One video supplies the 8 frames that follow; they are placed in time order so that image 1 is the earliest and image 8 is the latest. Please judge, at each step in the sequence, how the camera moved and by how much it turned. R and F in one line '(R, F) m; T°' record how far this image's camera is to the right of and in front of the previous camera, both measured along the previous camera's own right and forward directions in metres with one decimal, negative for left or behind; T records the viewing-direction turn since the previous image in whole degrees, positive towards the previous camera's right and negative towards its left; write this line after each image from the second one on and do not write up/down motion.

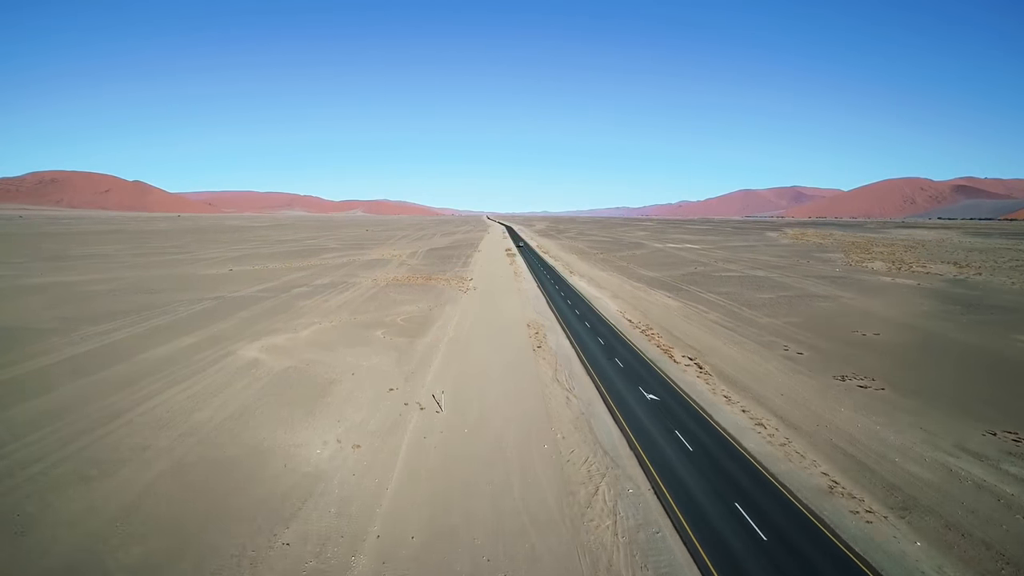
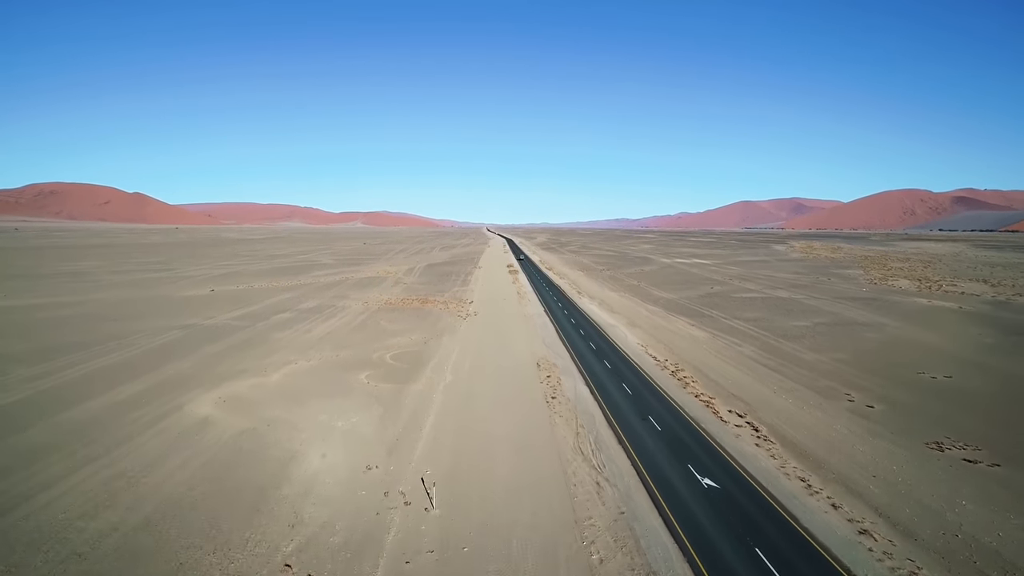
(-0.3, +3.1) m; 0°
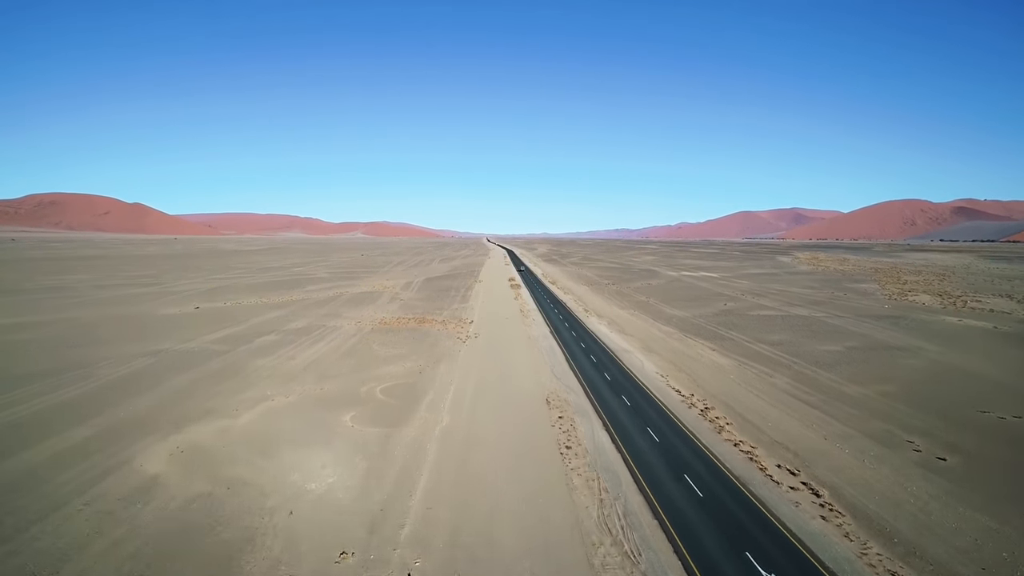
(-0.2, +2.2) m; 0°
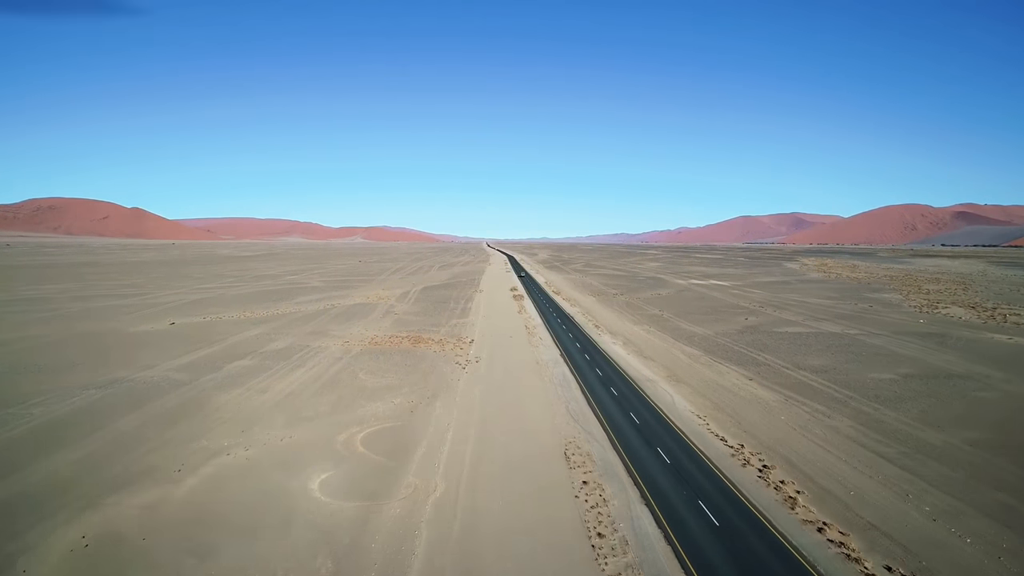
(-0.4, +3.2) m; 0°
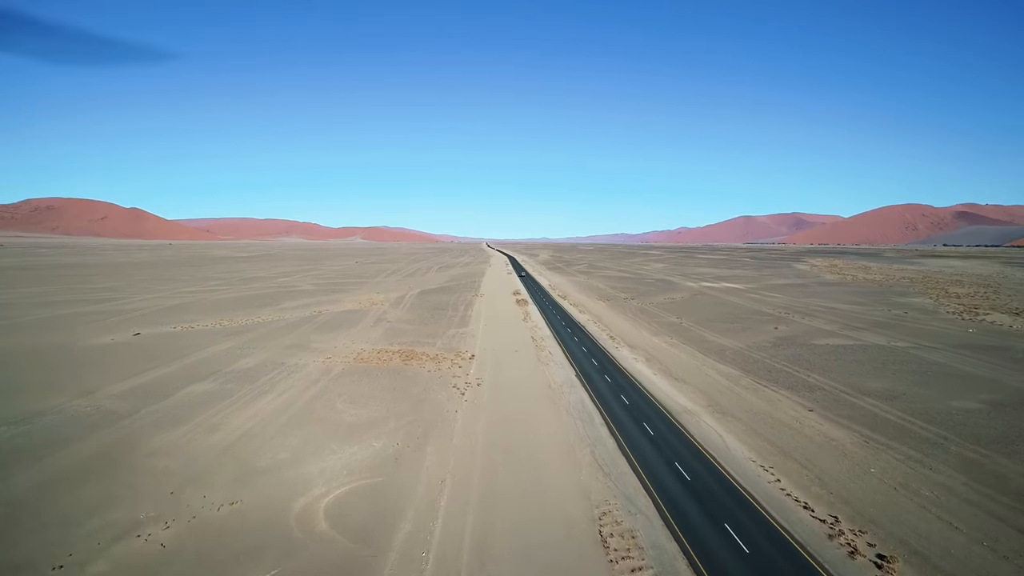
(-0.4, +3.7) m; 0°
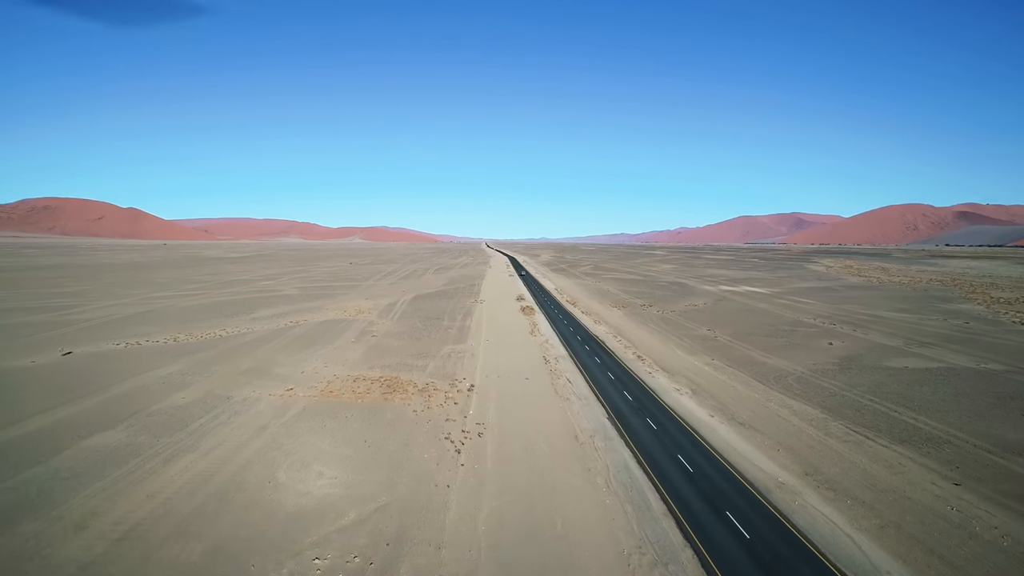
(-0.5, +5.4) m; 0°
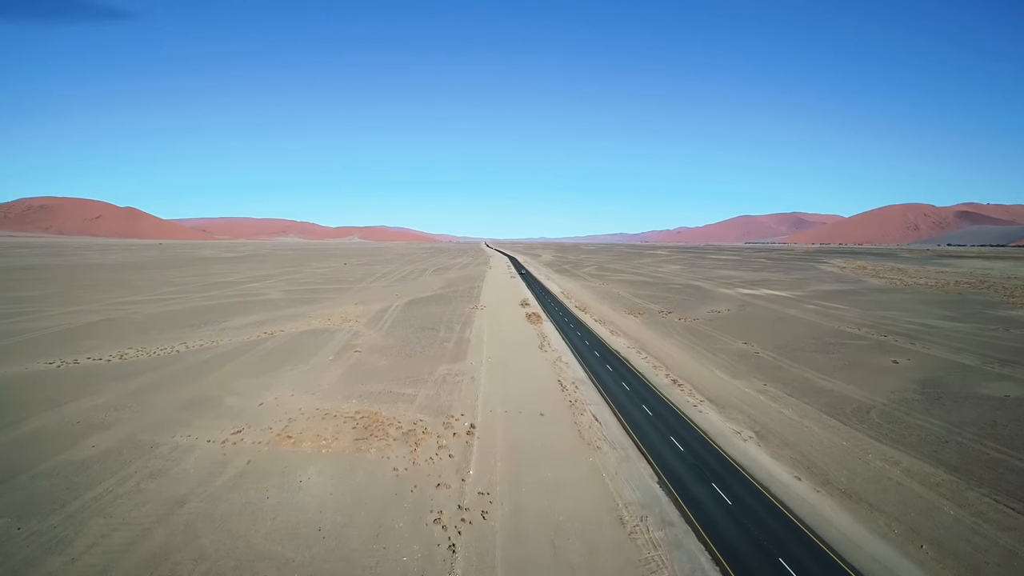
(-0.5, +4.6) m; 0°
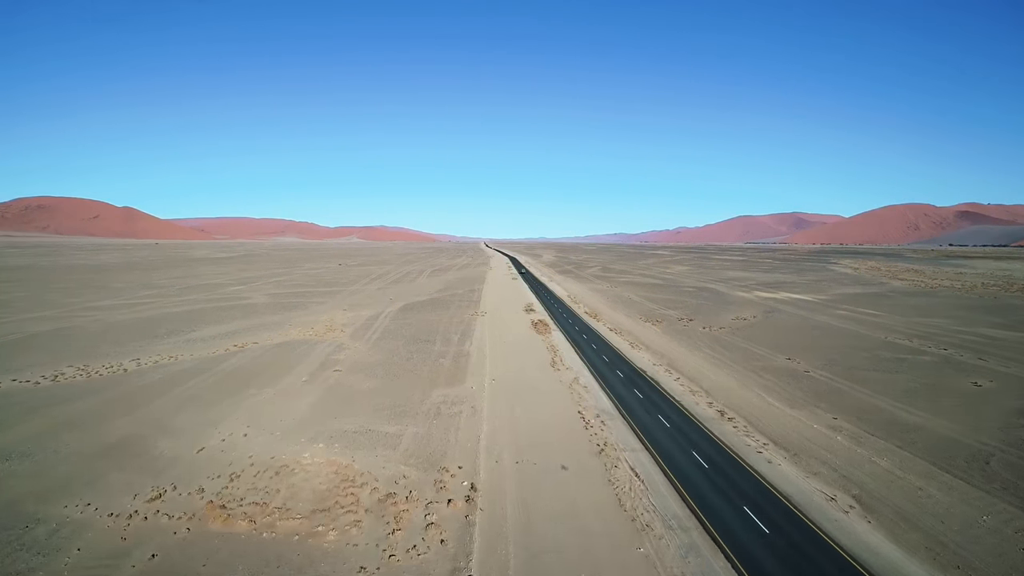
(-0.4, +4.1) m; 0°
